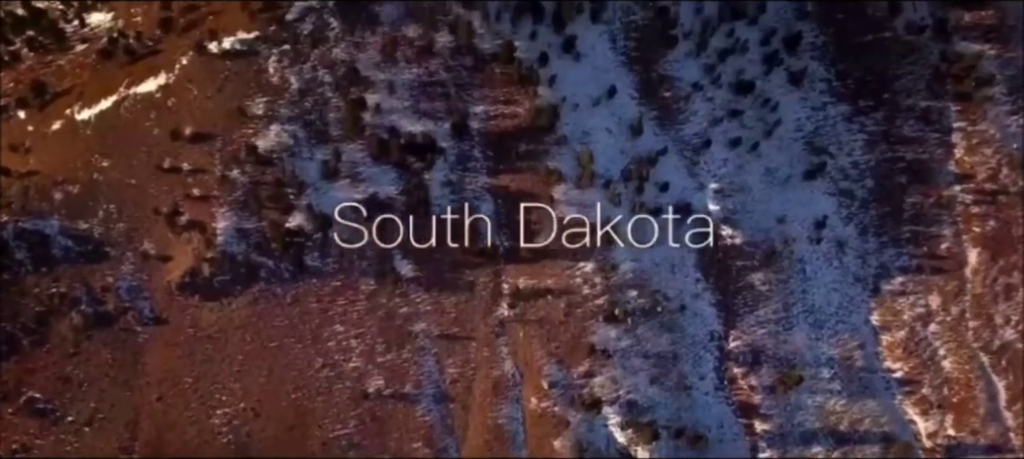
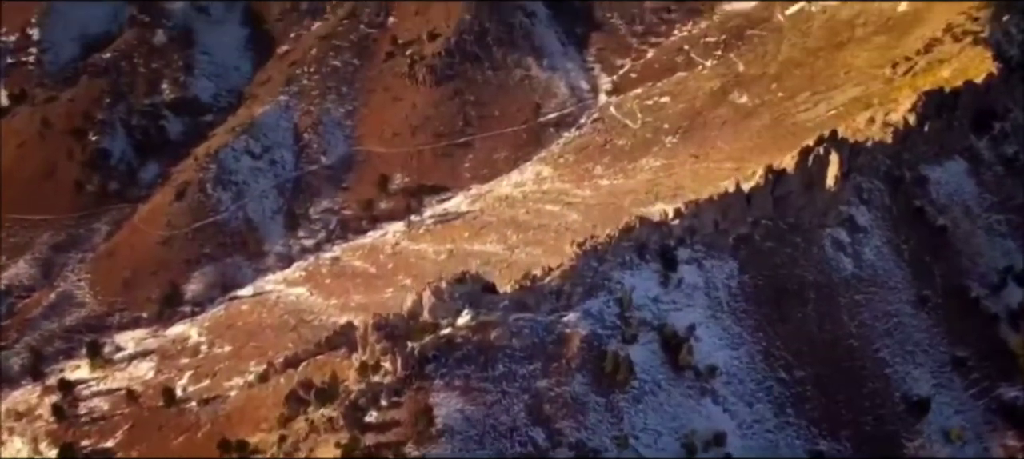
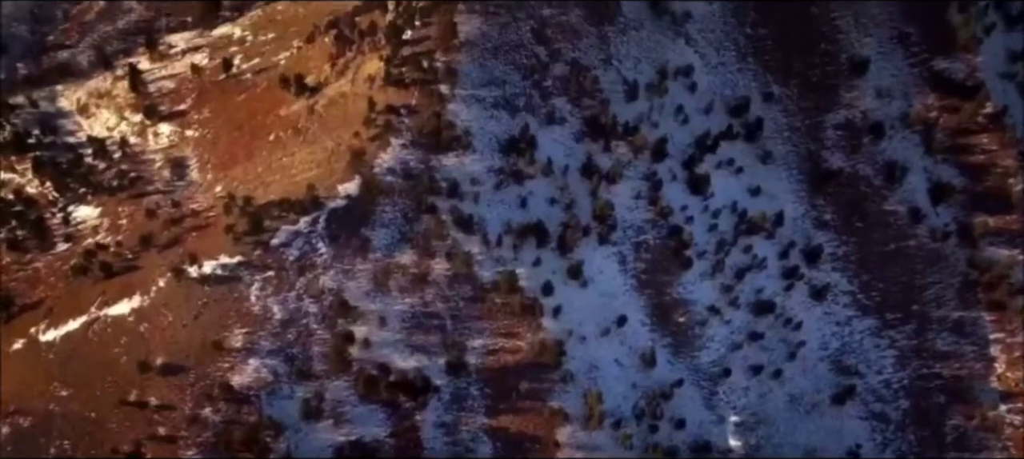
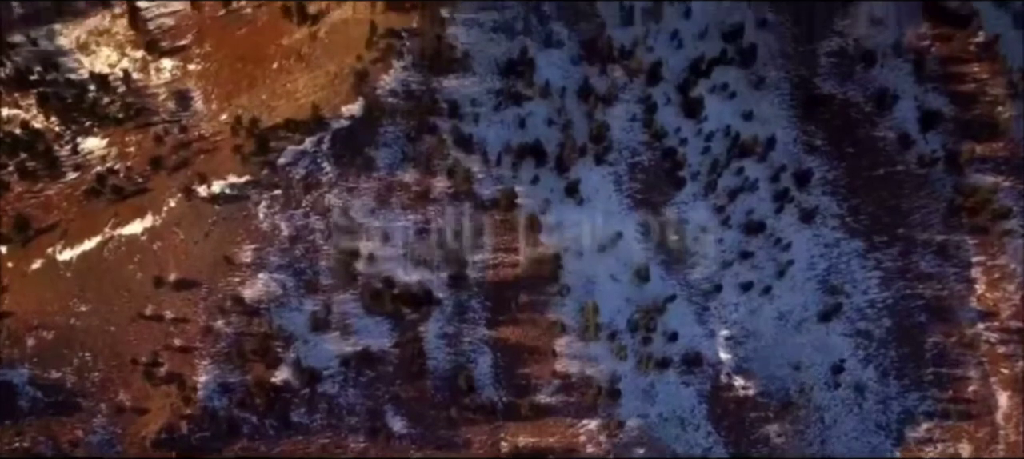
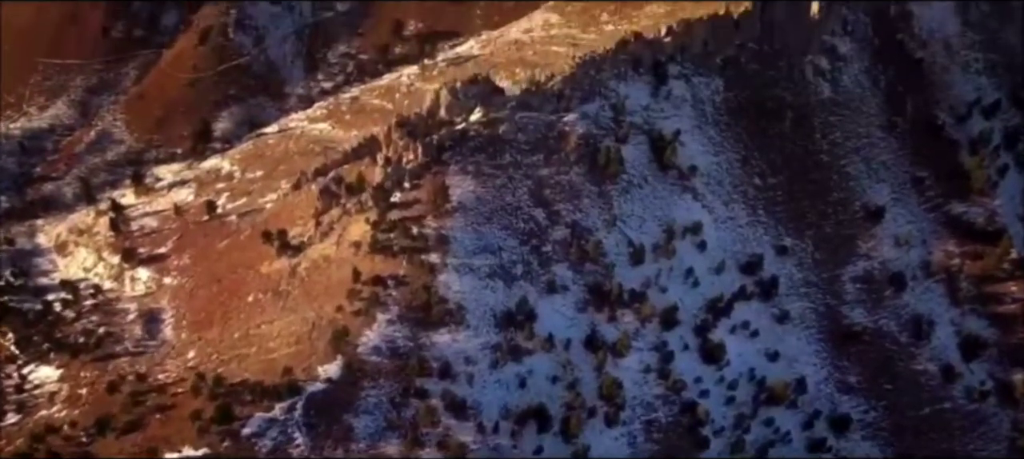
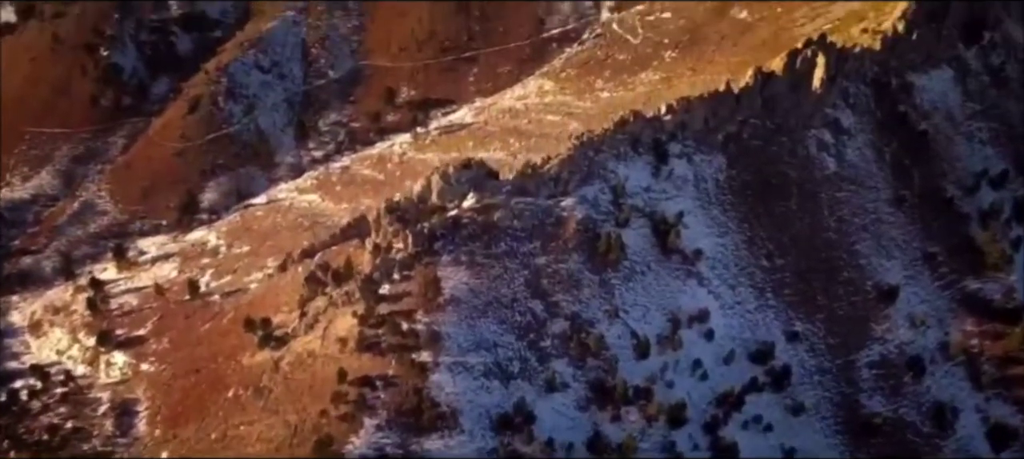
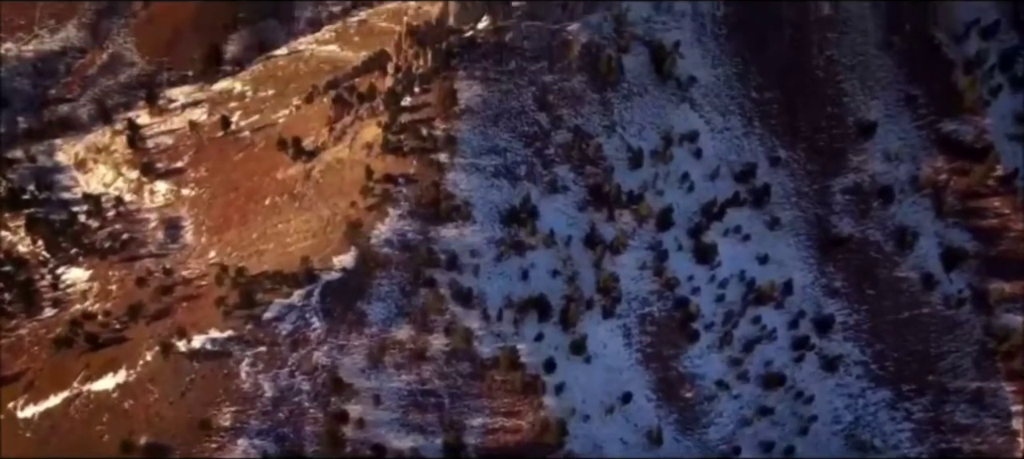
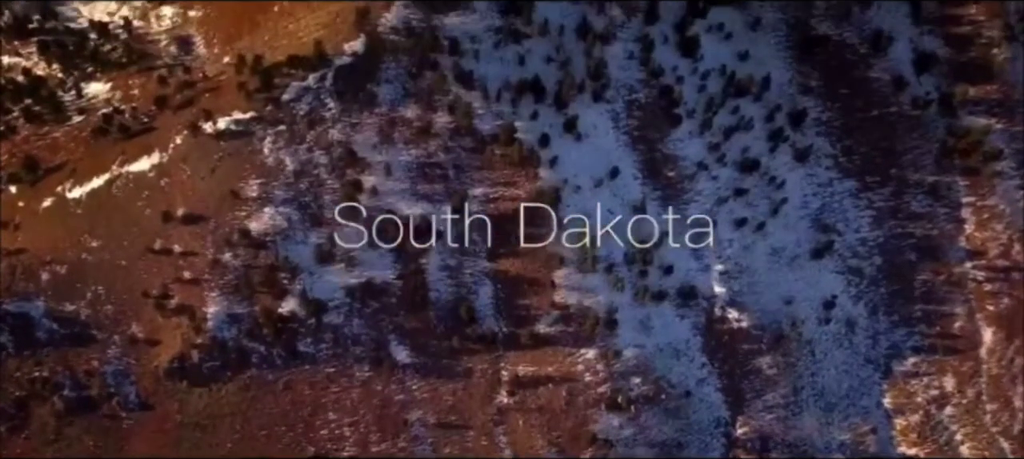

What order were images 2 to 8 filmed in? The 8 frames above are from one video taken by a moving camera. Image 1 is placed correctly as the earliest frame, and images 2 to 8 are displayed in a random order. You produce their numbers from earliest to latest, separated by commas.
8, 4, 3, 7, 5, 6, 2
